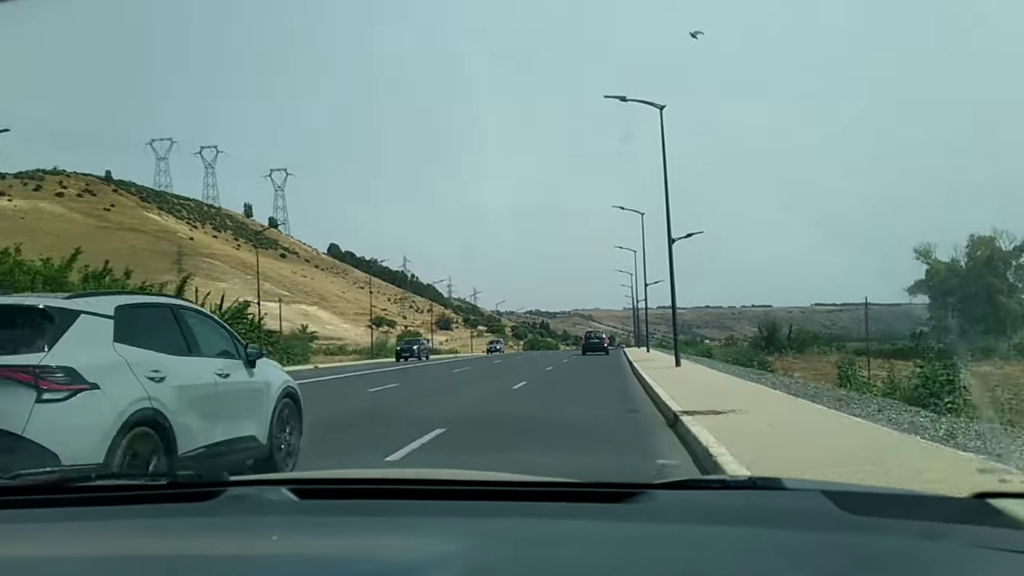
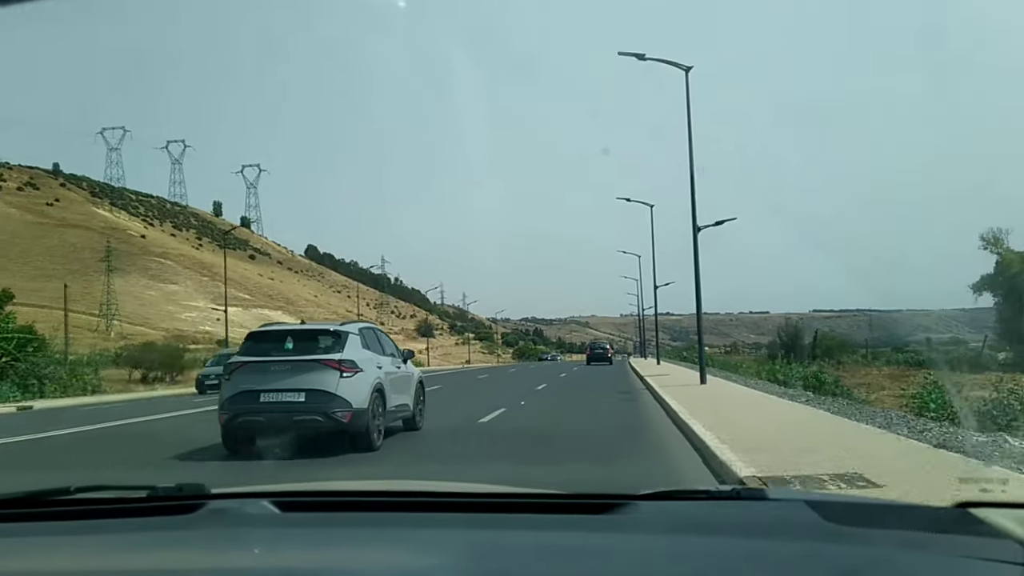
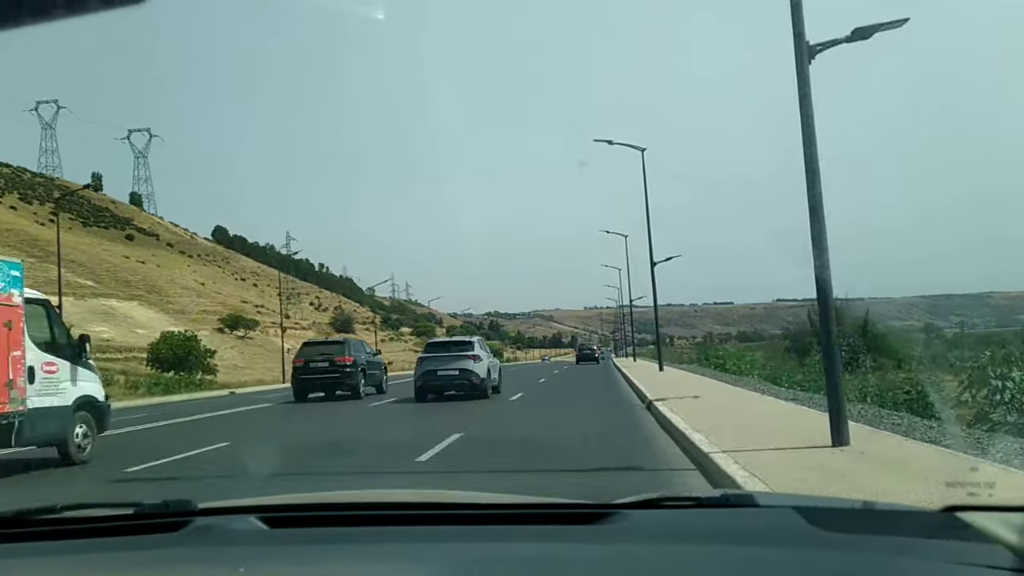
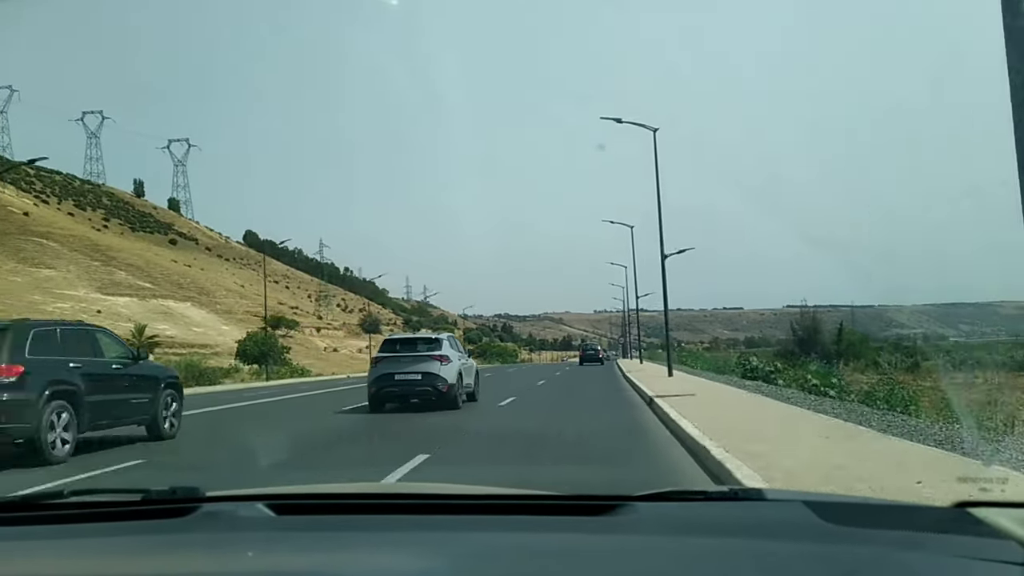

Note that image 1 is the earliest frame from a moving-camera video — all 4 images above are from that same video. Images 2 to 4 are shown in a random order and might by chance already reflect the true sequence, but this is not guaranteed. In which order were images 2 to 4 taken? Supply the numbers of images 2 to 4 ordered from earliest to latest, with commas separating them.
2, 4, 3
